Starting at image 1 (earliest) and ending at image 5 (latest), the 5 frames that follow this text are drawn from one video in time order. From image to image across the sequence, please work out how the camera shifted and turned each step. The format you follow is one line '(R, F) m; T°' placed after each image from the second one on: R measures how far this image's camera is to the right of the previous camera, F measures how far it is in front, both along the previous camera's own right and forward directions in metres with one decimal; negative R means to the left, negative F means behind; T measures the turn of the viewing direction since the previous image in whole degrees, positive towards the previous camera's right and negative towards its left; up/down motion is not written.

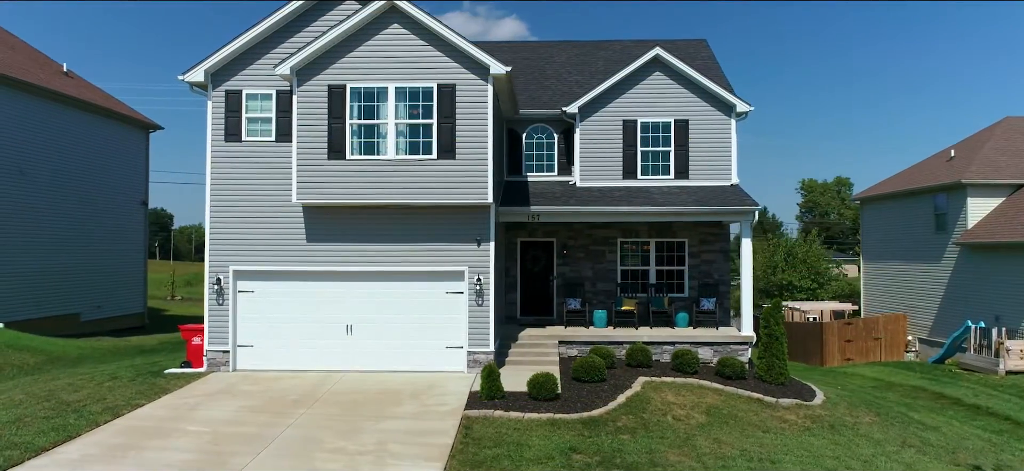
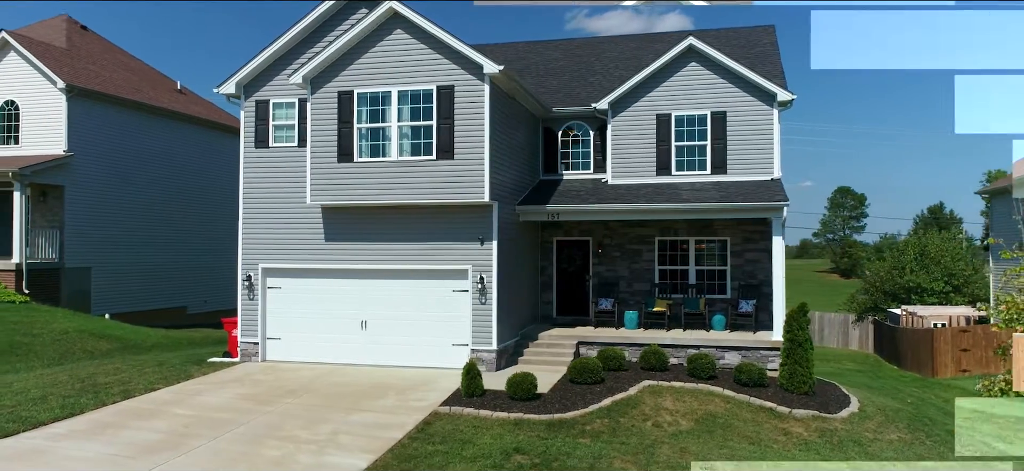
(+2.4, +0.3) m; -11°
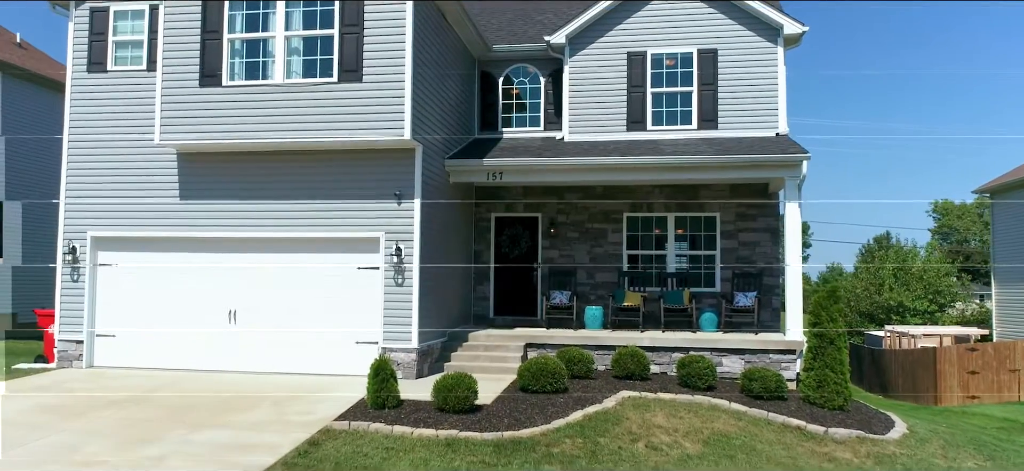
(+0.3, +3.0) m; +3°
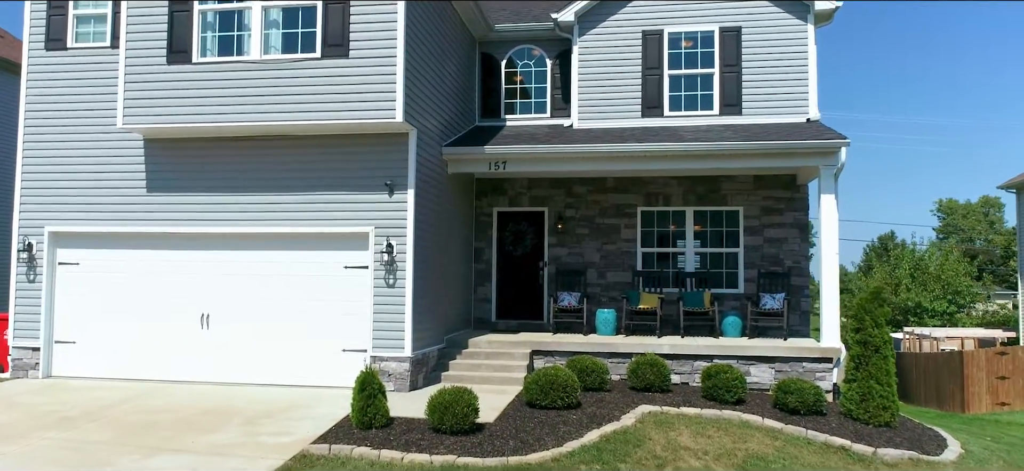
(0.0, +0.9) m; 0°
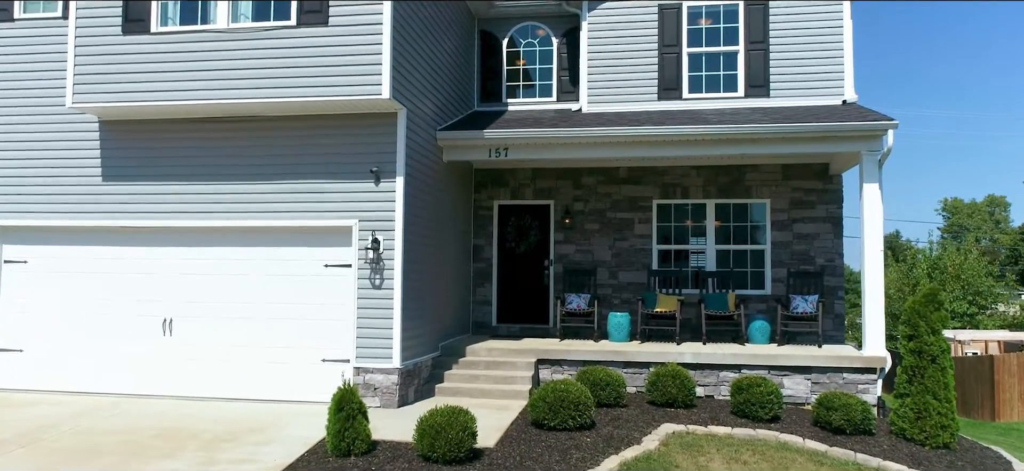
(0.0, +0.9) m; 0°
